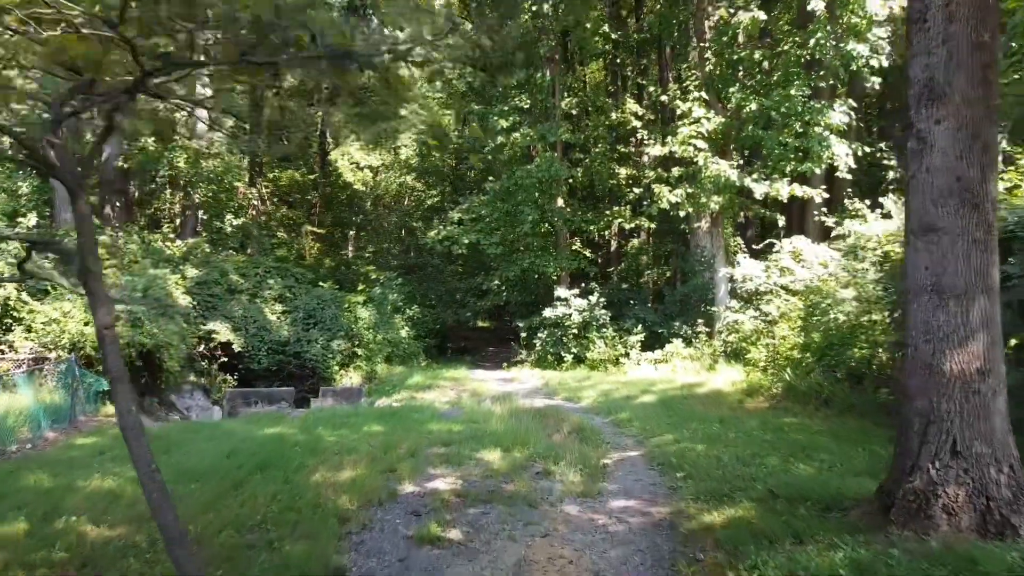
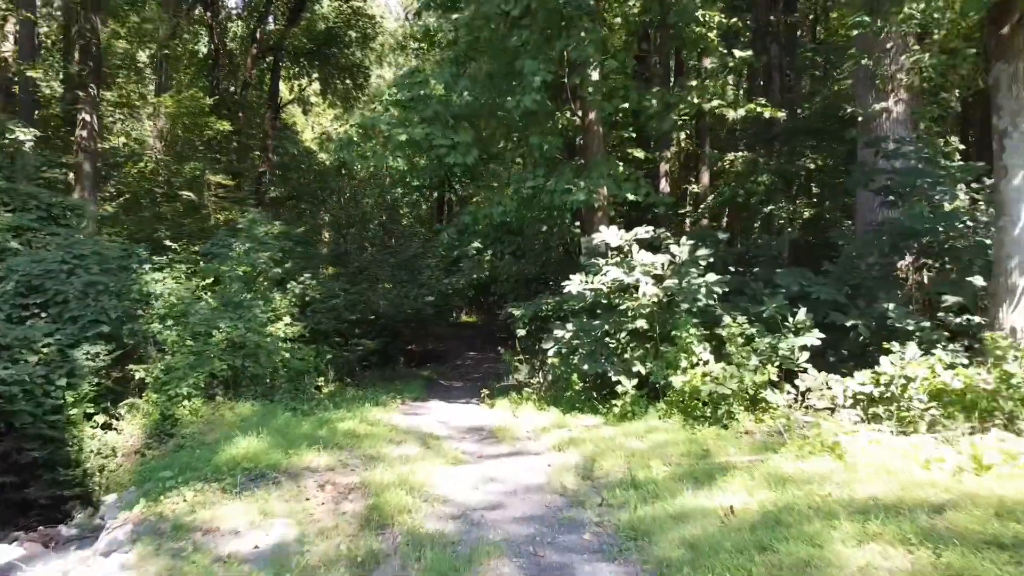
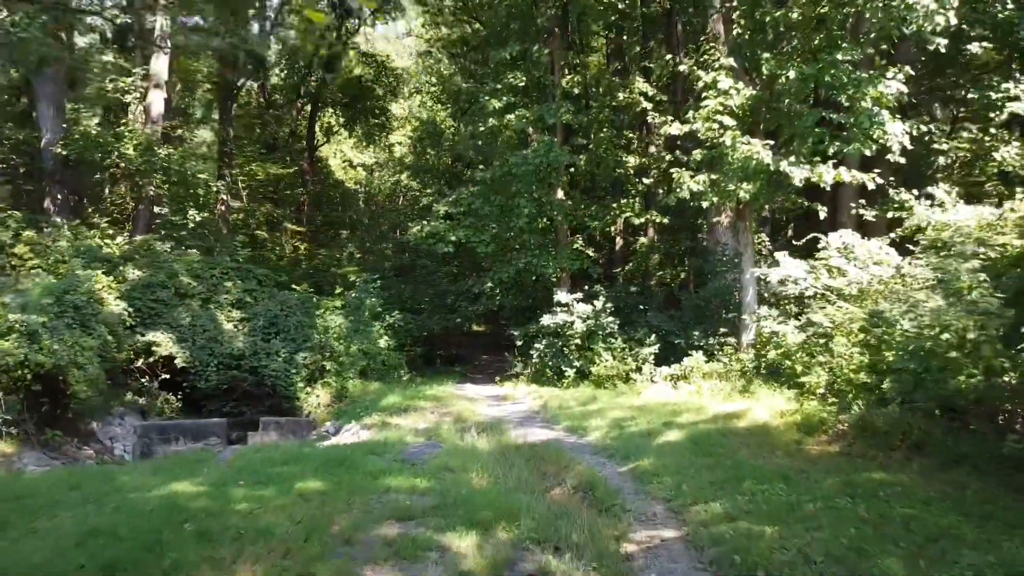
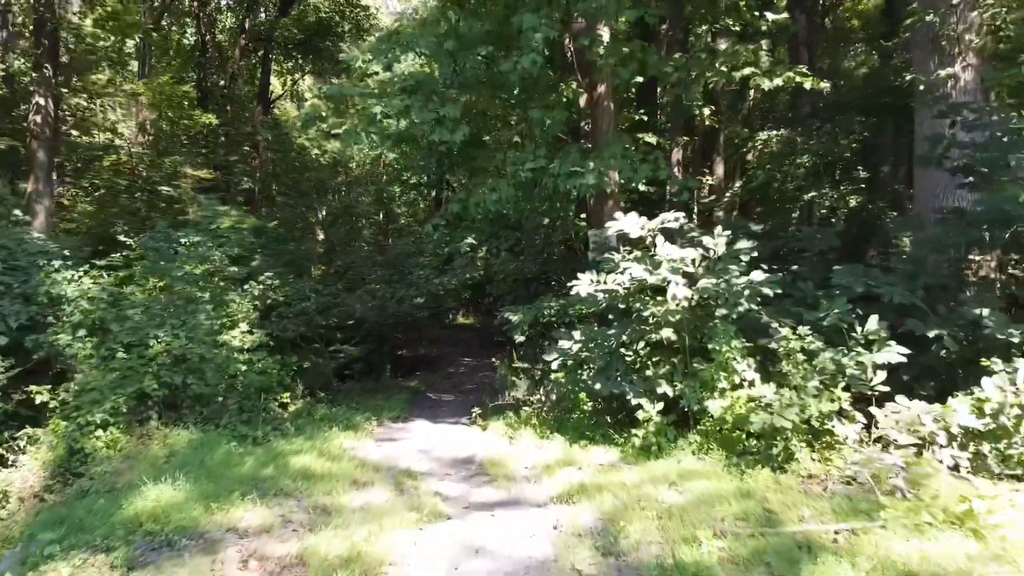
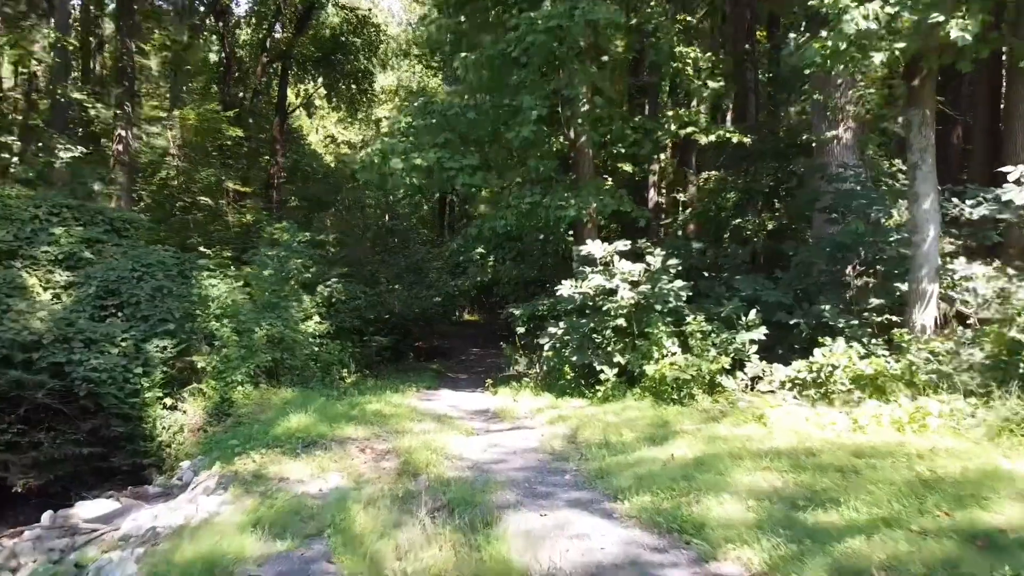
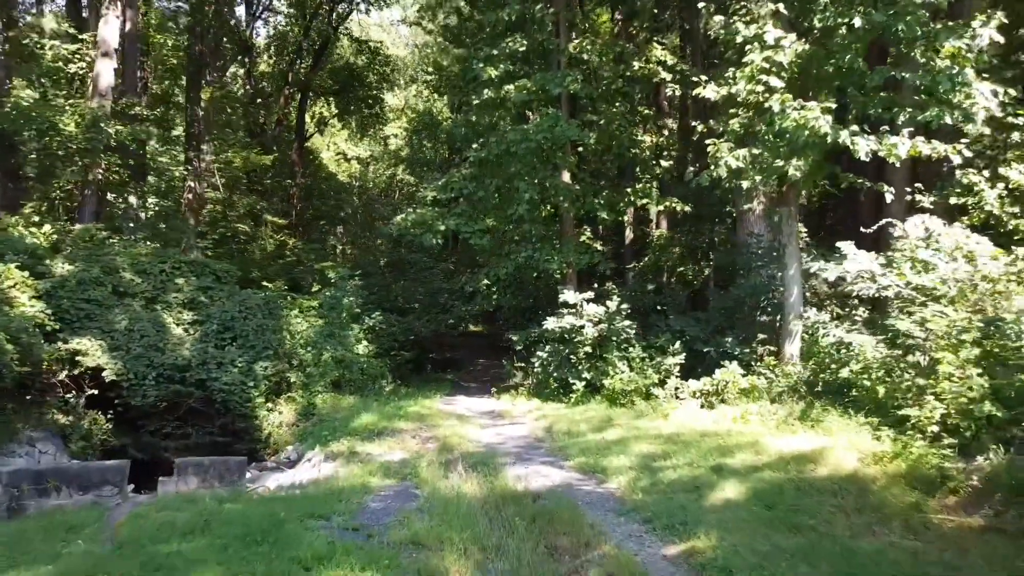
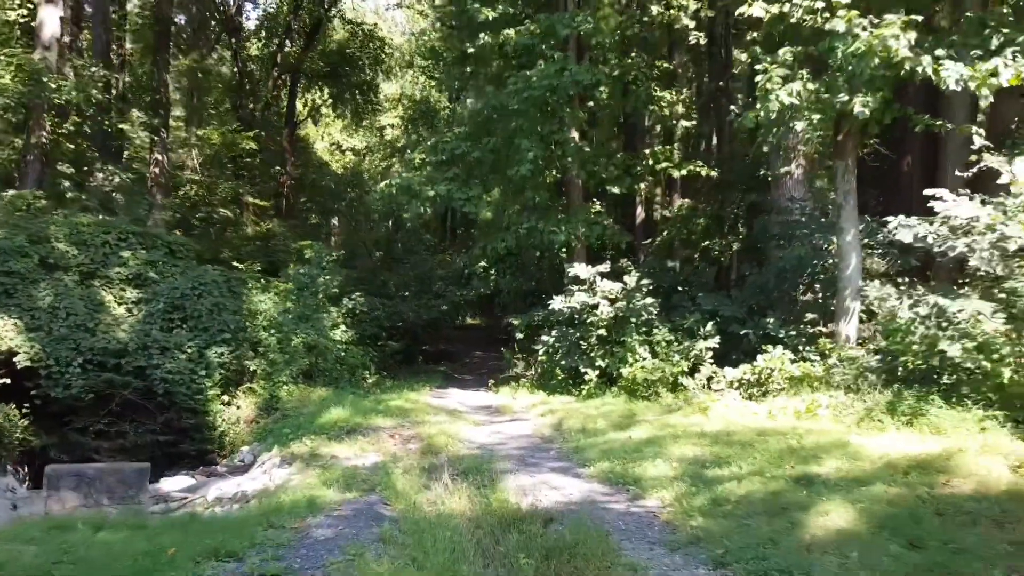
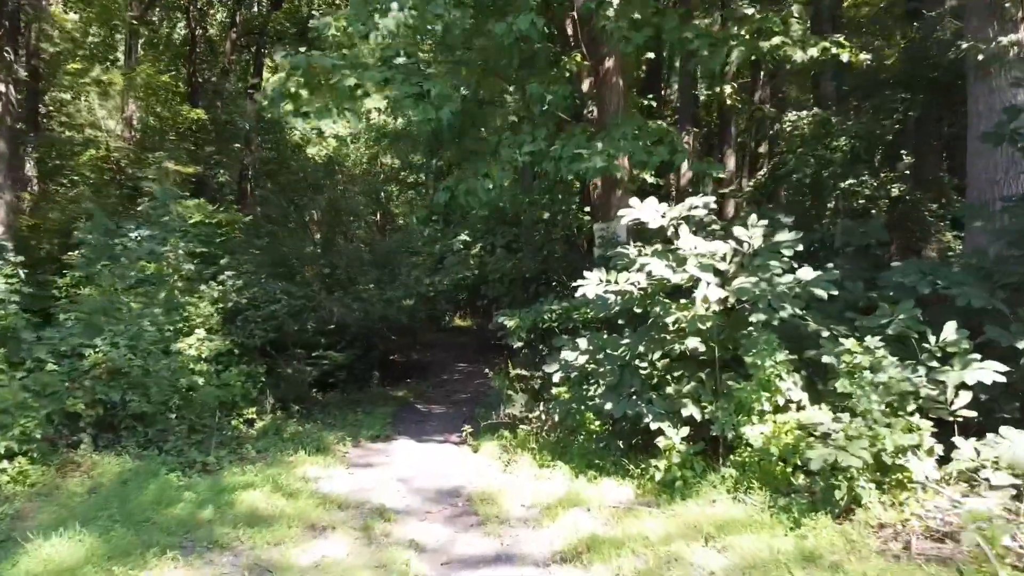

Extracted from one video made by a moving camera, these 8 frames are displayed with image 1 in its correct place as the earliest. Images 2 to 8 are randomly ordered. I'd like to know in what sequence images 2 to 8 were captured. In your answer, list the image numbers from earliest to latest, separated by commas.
3, 6, 7, 5, 2, 4, 8
